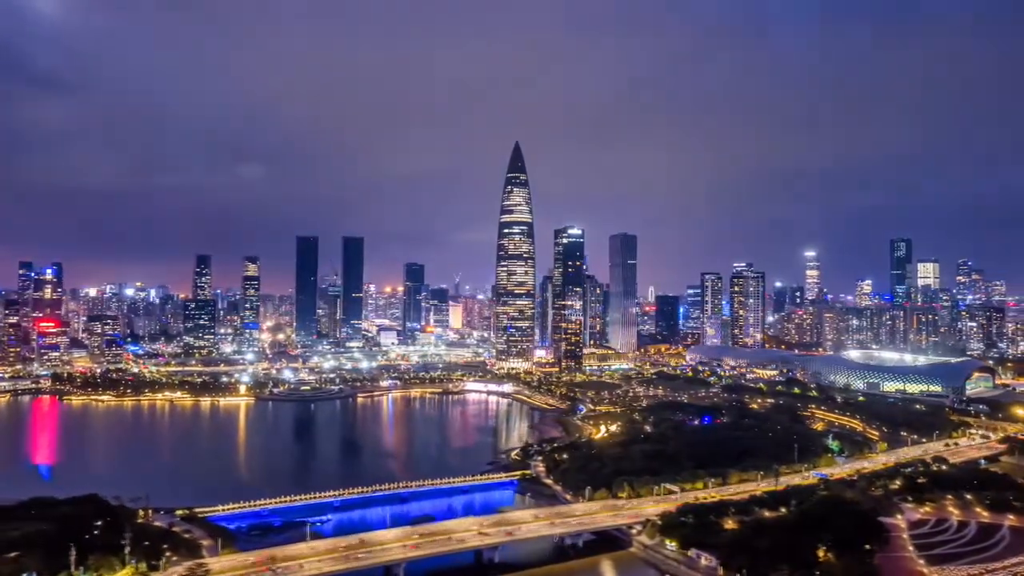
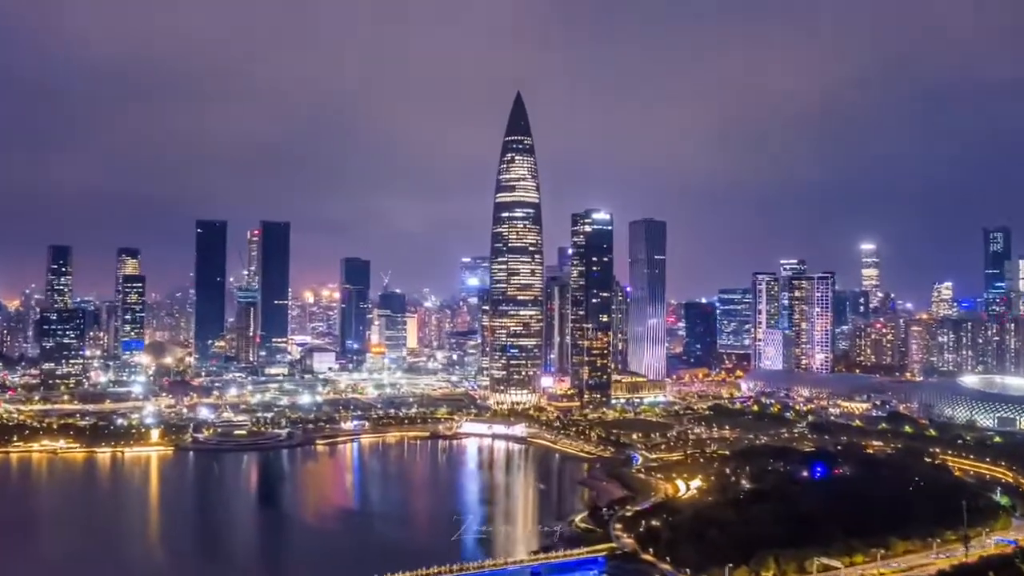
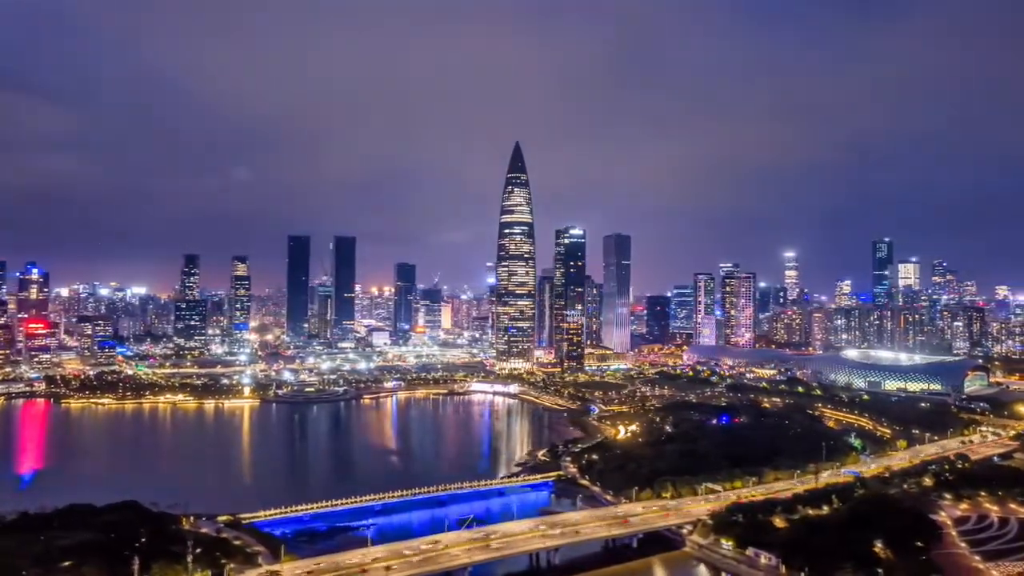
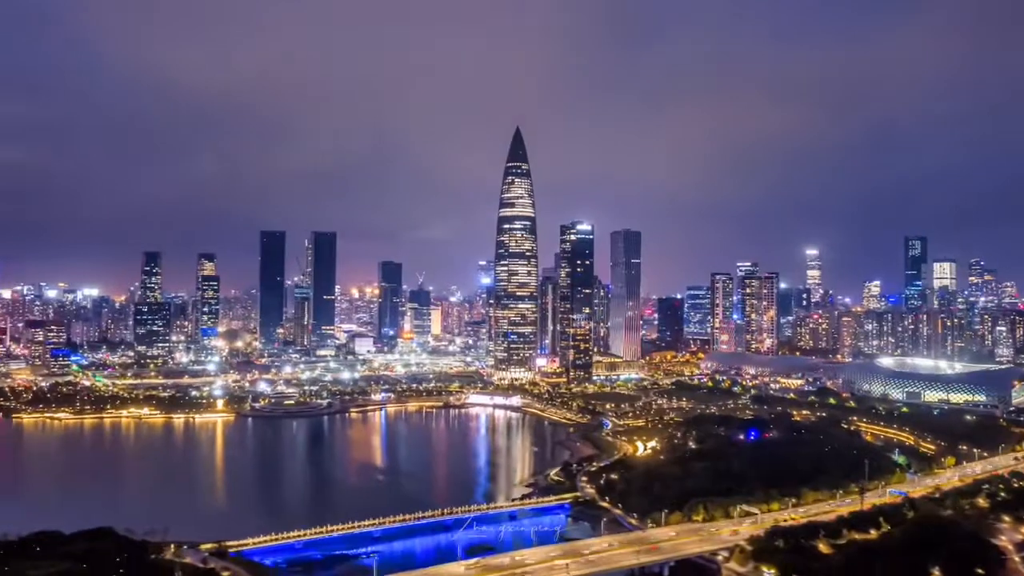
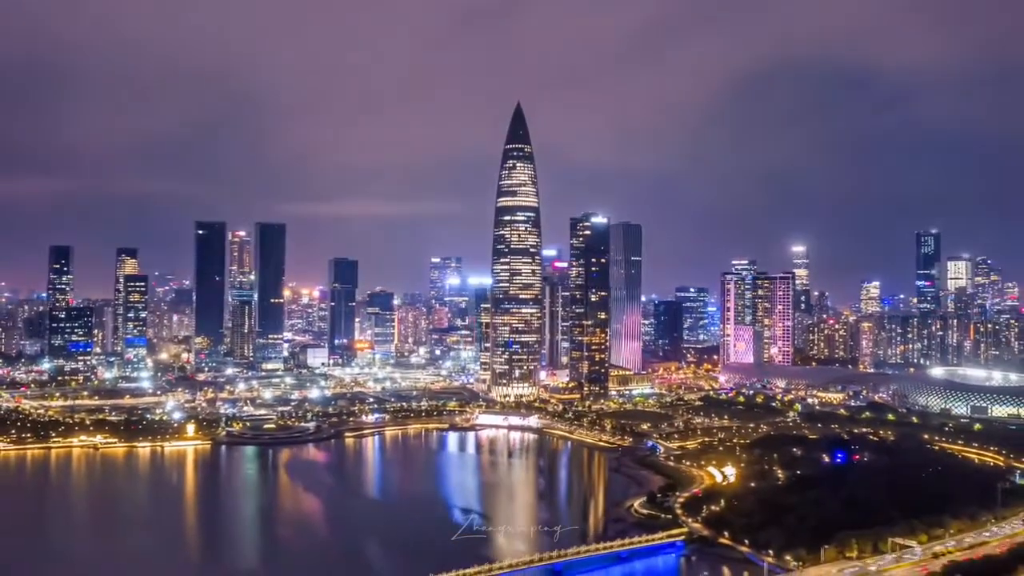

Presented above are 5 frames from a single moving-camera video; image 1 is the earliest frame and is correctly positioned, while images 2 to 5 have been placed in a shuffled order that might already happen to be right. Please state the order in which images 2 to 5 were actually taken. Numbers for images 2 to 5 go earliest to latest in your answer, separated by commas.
3, 4, 2, 5
